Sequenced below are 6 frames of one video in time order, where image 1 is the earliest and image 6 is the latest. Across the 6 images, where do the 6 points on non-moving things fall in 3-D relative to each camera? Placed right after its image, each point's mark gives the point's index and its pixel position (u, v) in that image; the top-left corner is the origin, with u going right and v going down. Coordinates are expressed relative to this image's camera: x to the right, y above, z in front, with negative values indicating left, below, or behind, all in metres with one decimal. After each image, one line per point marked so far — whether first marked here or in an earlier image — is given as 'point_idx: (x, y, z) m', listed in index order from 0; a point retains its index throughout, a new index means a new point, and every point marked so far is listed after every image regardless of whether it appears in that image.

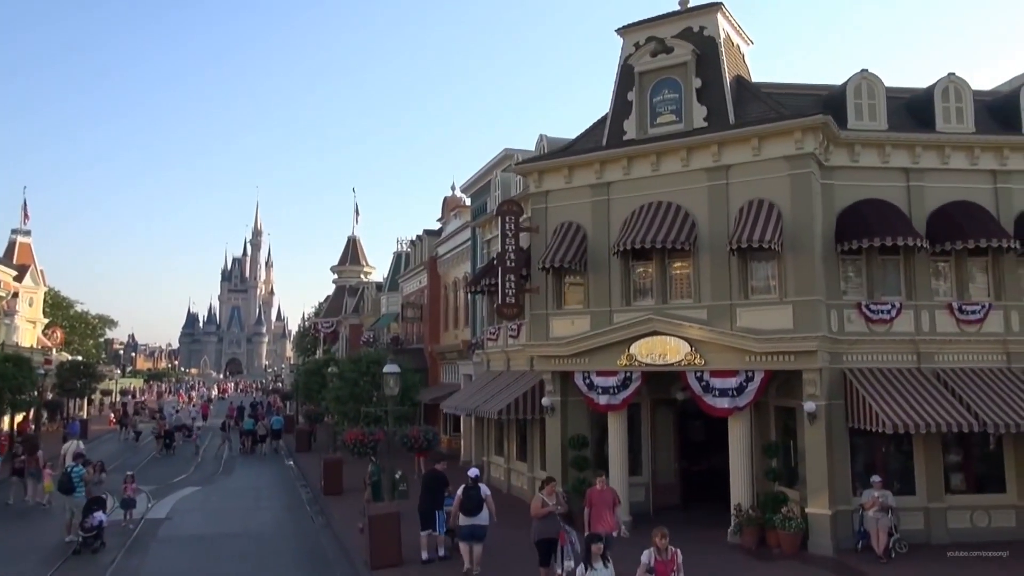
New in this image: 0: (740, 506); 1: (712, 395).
0: (+4.4, -4.2, +15.0) m
1: (+3.9, -2.1, +15.3) m
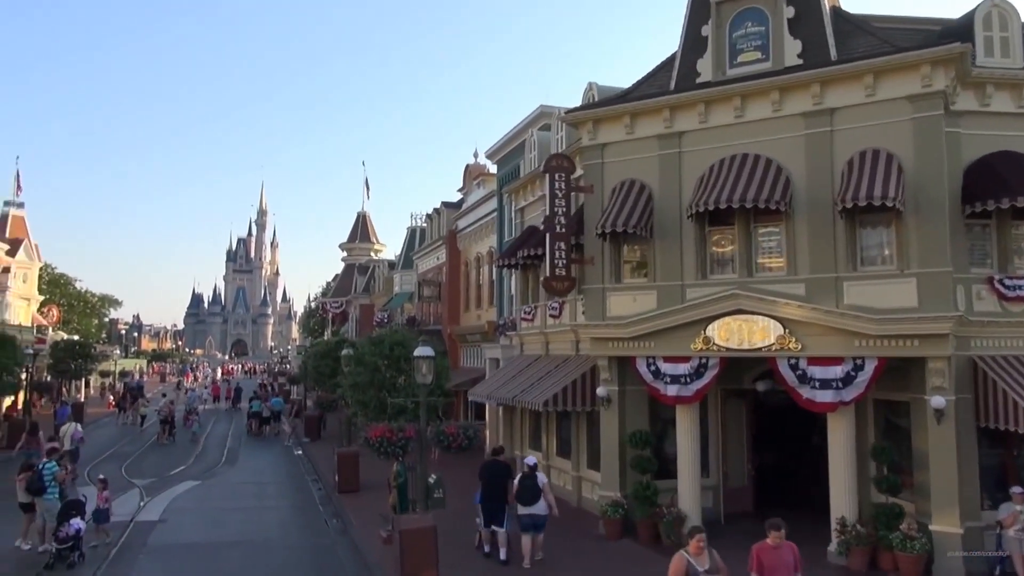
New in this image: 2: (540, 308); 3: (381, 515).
0: (+5.3, -3.7, +12.5) m
1: (+4.8, -1.6, +12.6) m
2: (+0.7, -0.5, +19.7) m
3: (-2.9, -5.0, +17.1) m
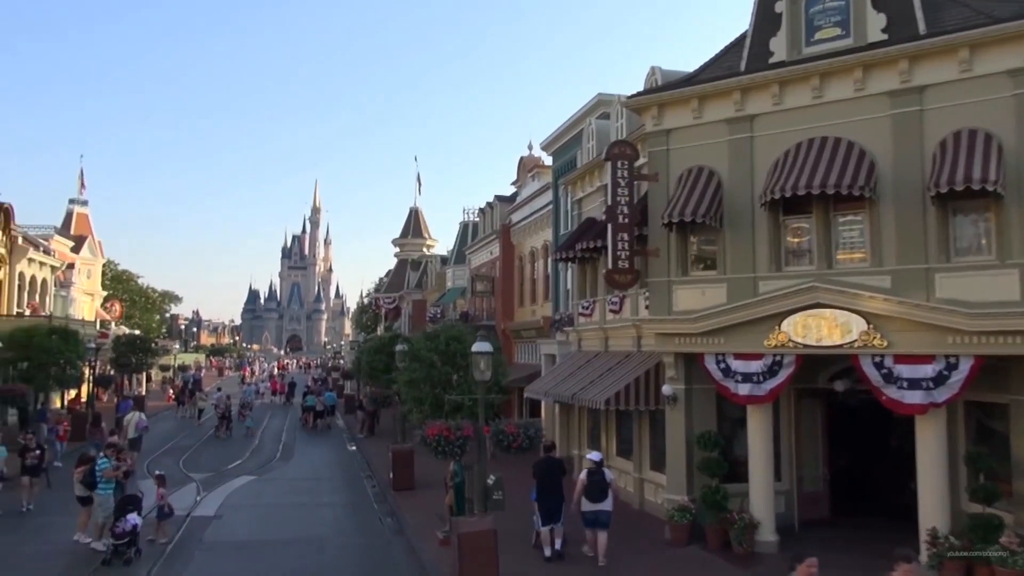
0: (+6.3, -3.6, +11.5) m
1: (+5.8, -1.5, +11.7) m
2: (+2.1, -0.4, +19.0) m
3: (-1.6, -4.8, +16.7) m
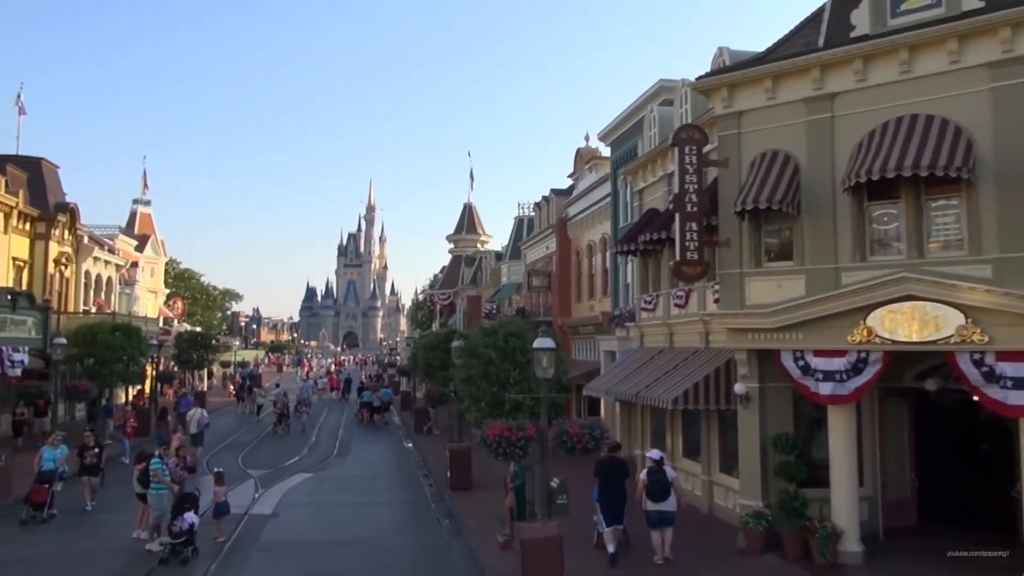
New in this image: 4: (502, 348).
0: (+7.1, -3.5, +10.5) m
1: (+6.7, -1.3, +10.7) m
2: (+3.5, -0.2, +18.2) m
3: (-0.3, -4.7, +16.1) m
4: (-0.2, -1.2, +15.7) m
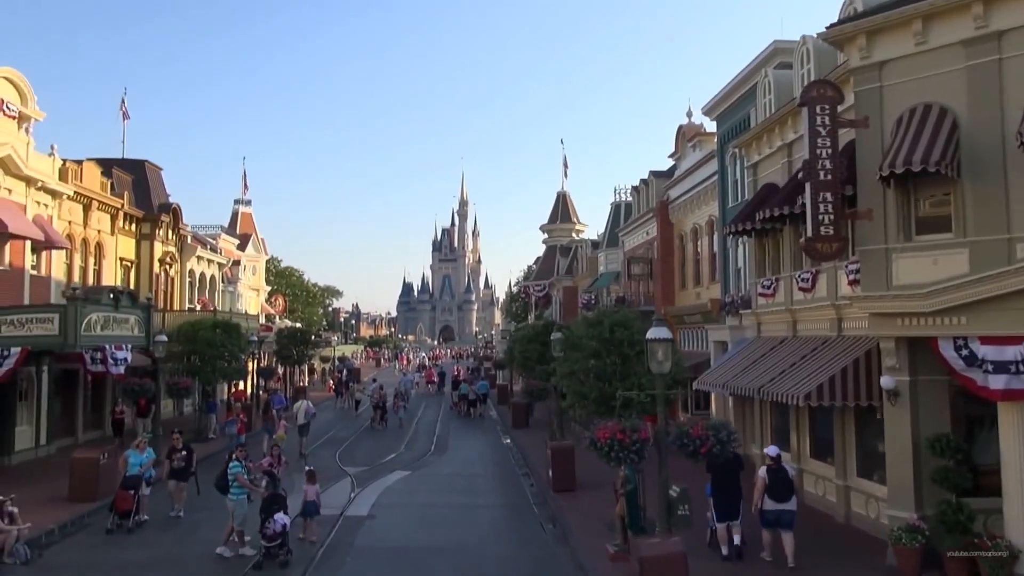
0: (+8.5, -3.1, +8.3) m
1: (+8.0, -1.0, +8.6) m
2: (+5.7, +0.2, +16.4) m
3: (+1.7, -4.5, +14.9) m
4: (+1.7, -0.9, +14.3) m
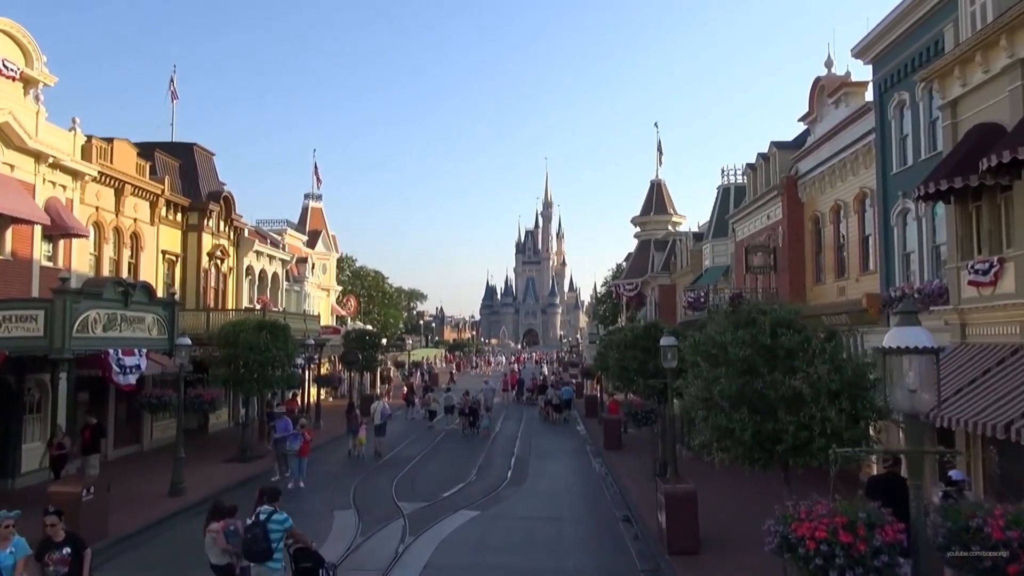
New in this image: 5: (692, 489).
0: (+9.1, -2.8, +2.8) m
1: (+8.6, -0.7, +3.1) m
2: (+7.2, +0.4, +11.1) m
3: (+3.1, -4.2, +10.0) m
4: (+3.0, -0.7, +9.5) m
5: (+3.0, -3.4, +13.1) m
